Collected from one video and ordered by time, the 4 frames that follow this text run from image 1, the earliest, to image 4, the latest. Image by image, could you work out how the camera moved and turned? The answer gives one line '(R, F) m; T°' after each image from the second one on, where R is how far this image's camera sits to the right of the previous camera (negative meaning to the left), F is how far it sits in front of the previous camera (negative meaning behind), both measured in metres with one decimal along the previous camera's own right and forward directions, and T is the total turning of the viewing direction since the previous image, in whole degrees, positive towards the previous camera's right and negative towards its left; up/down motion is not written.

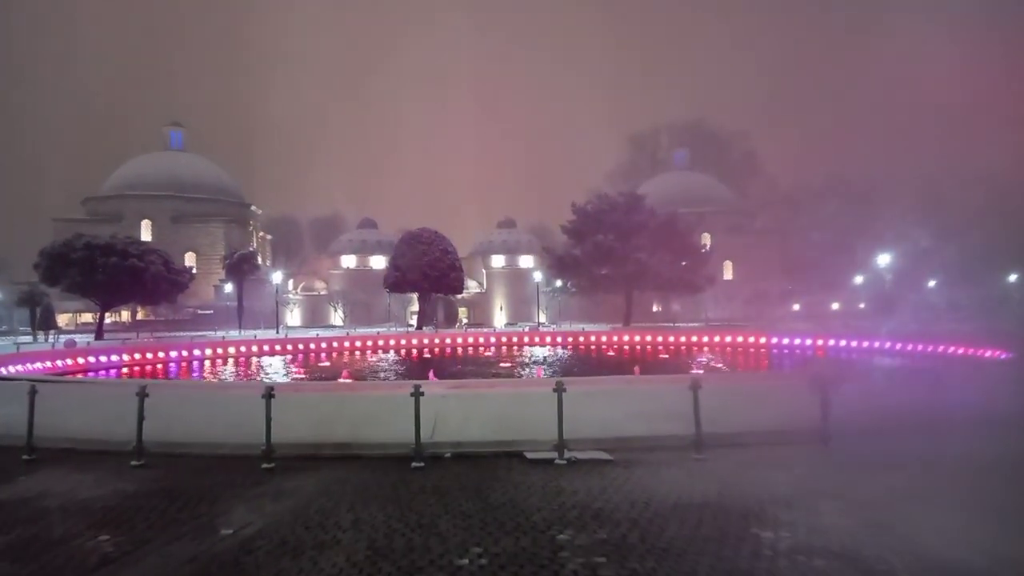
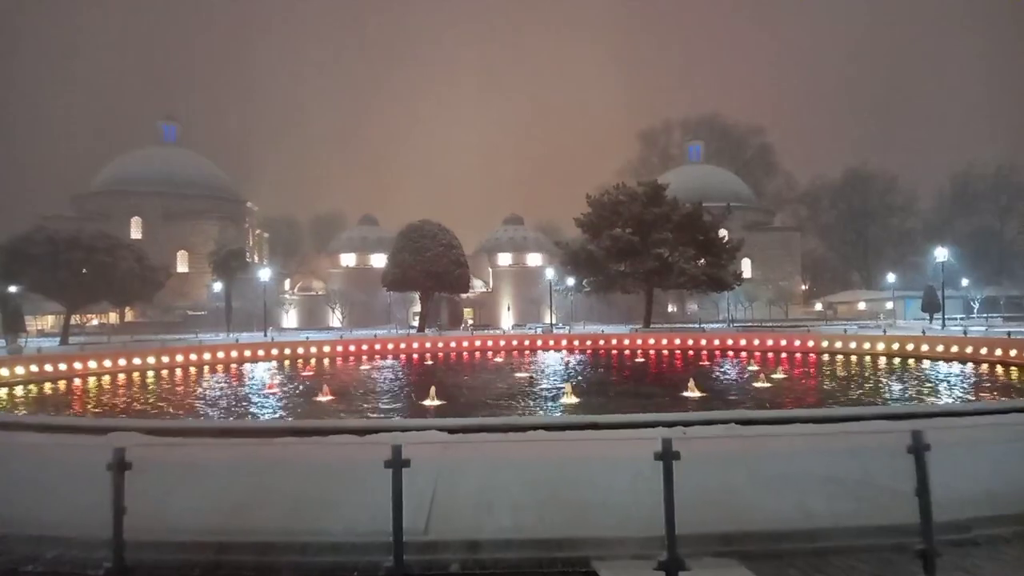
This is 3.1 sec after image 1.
(-0.3, +2.9) m; 0°
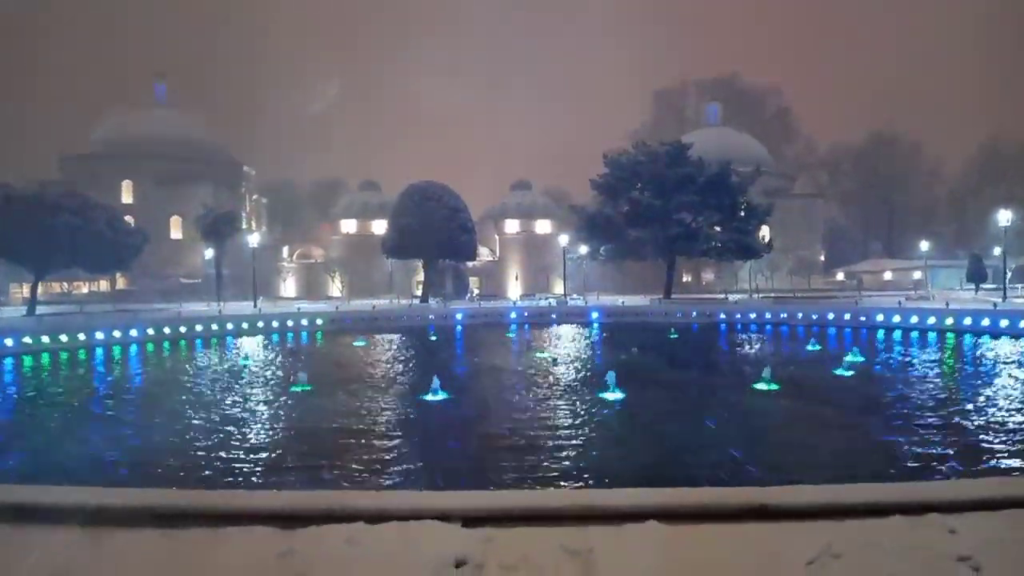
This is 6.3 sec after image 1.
(-0.3, +2.4) m; 0°
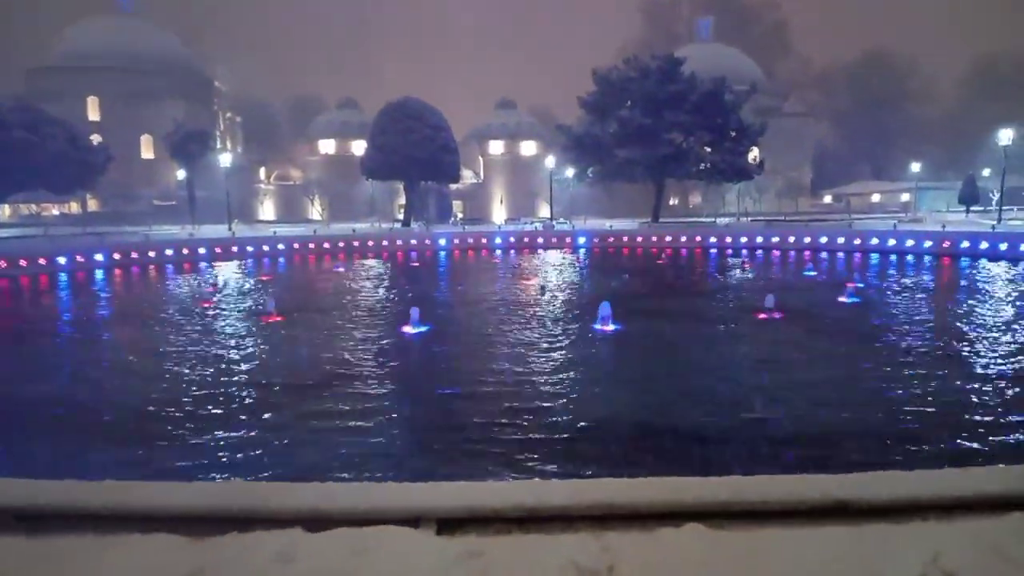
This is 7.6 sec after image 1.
(0.0, +0.7) m; +1°
